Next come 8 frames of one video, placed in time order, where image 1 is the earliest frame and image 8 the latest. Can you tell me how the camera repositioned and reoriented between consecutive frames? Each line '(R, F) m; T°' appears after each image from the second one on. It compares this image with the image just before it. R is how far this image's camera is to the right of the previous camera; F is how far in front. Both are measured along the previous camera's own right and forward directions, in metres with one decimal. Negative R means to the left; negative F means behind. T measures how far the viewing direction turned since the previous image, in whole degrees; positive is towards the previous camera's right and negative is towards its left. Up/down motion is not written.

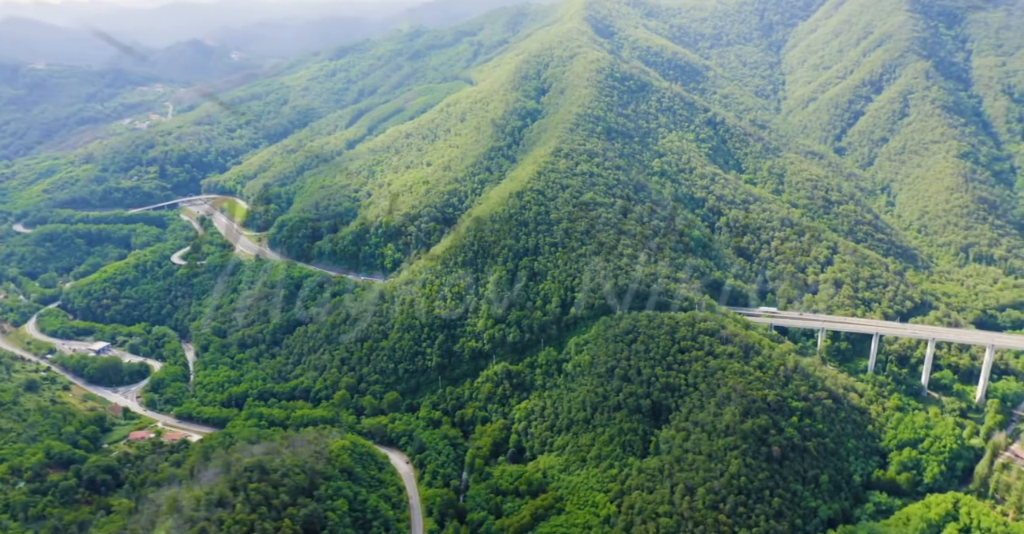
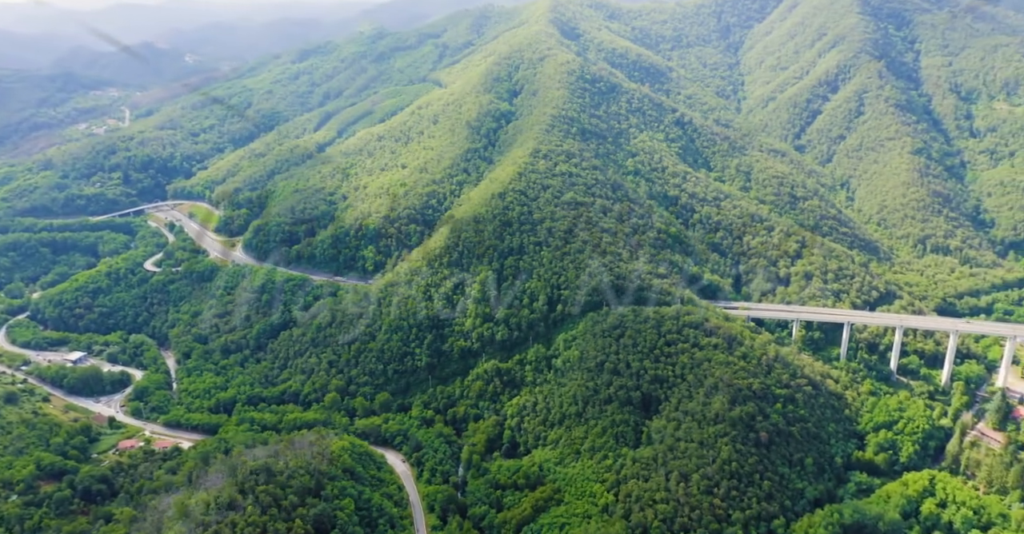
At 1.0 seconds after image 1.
(-1.7, -0.5) m; +3°
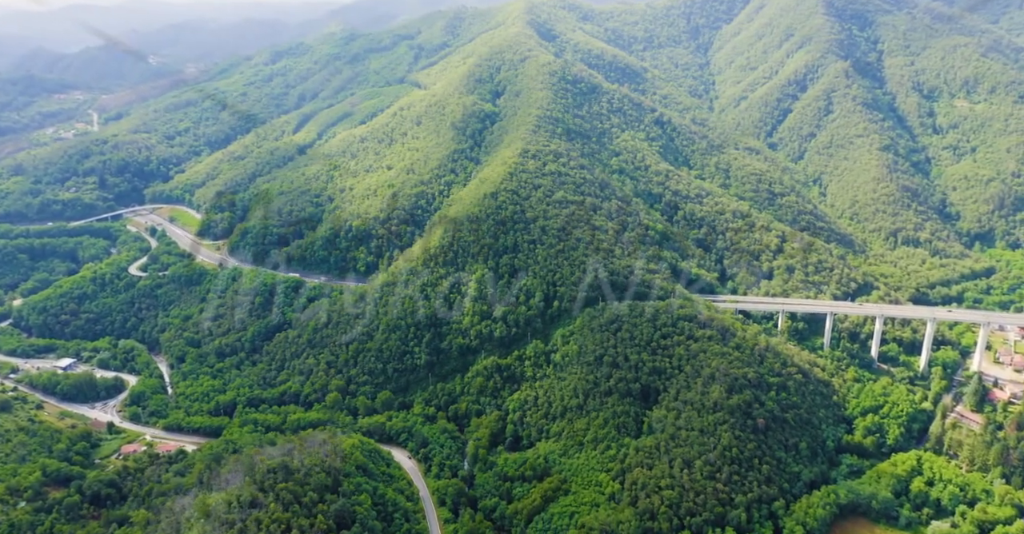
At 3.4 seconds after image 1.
(-1.9, -0.5) m; +2°
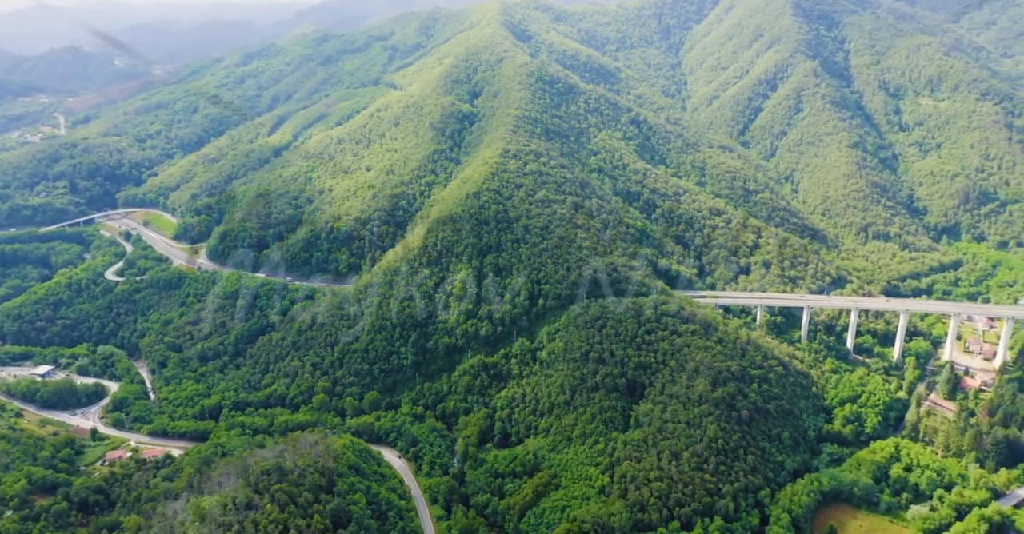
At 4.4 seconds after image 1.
(-0.7, -0.3) m; +2°
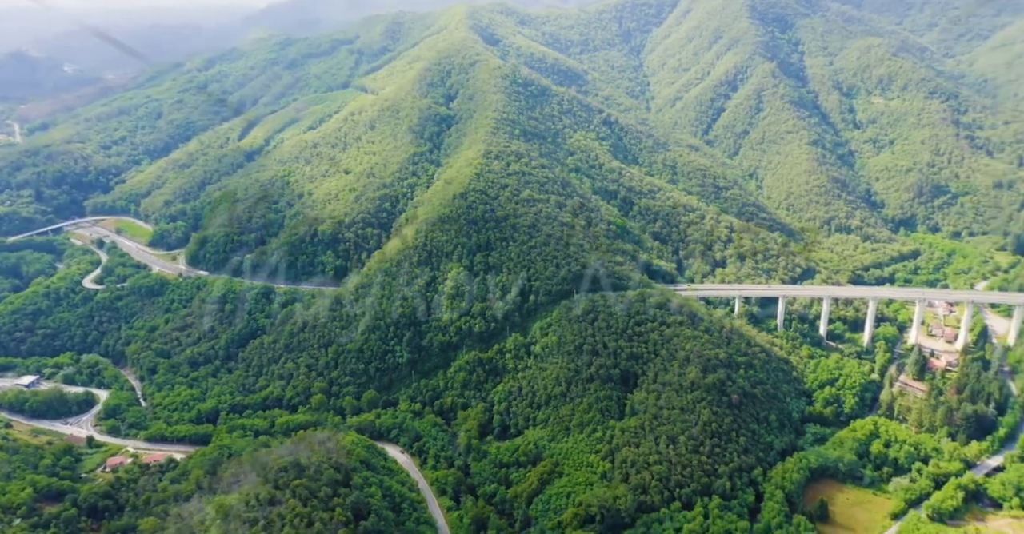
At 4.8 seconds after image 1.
(-2.1, -0.9) m; +3°
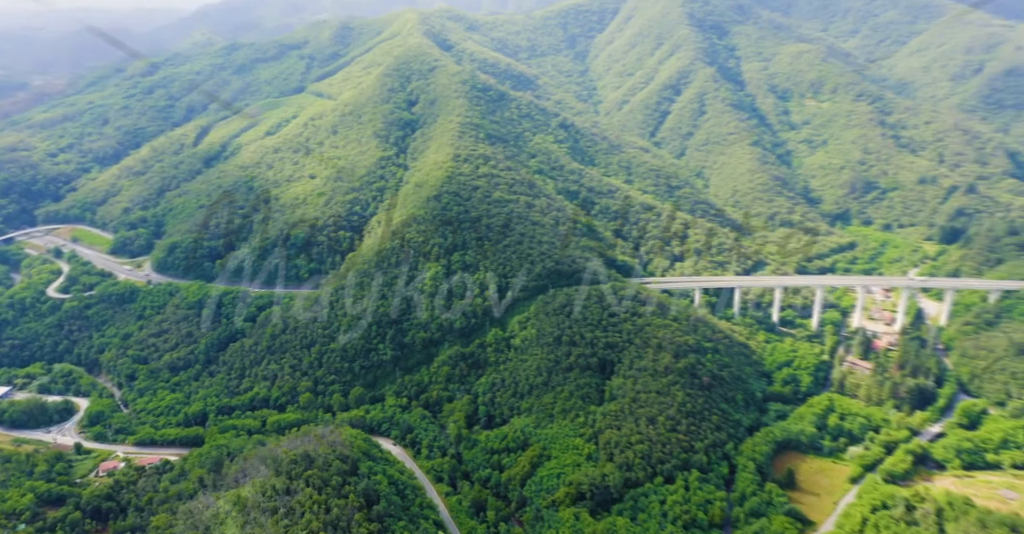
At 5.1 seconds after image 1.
(-2.2, -1.9) m; +4°
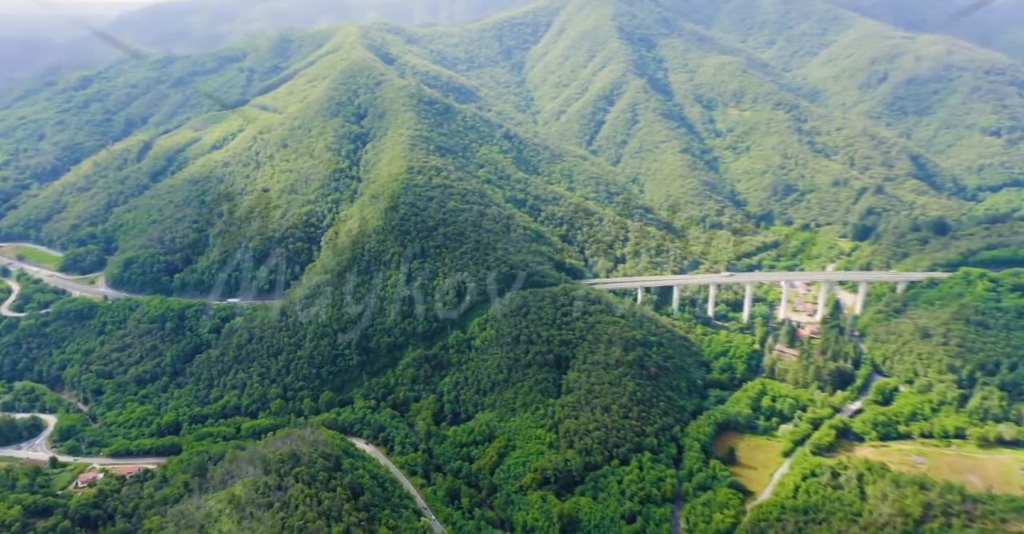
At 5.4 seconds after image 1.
(-1.6, -3.4) m; +6°
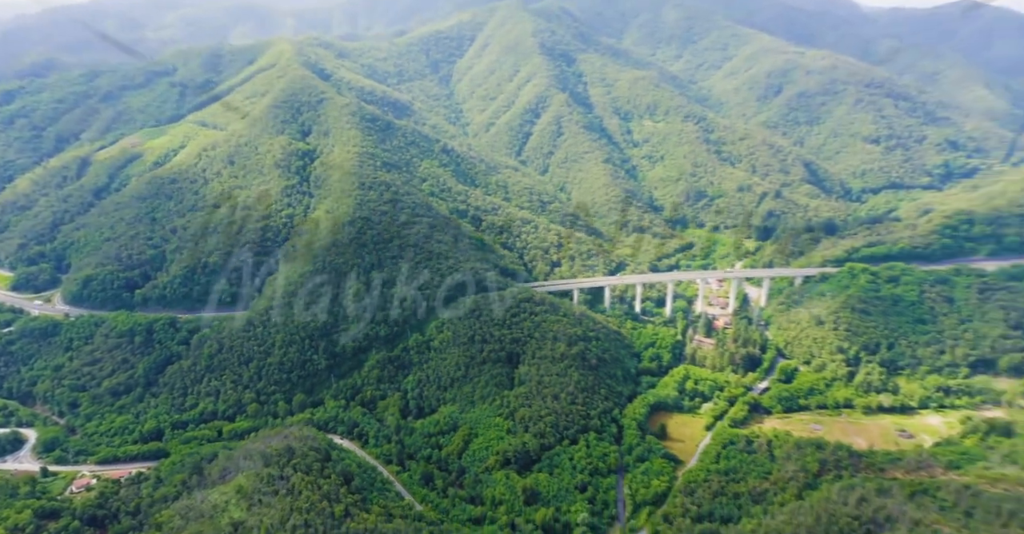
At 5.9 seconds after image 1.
(-2.2, -5.9) m; +6°
